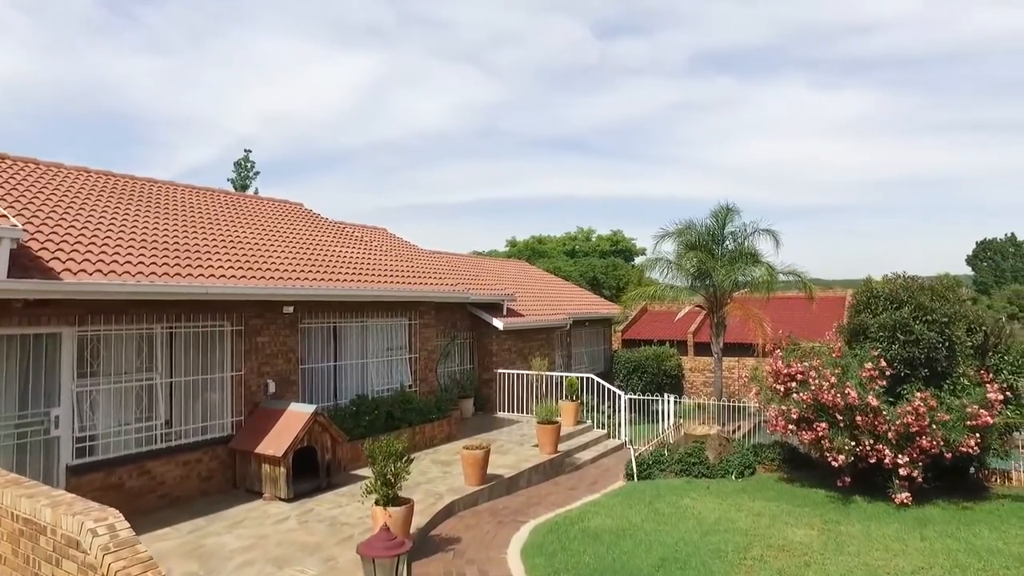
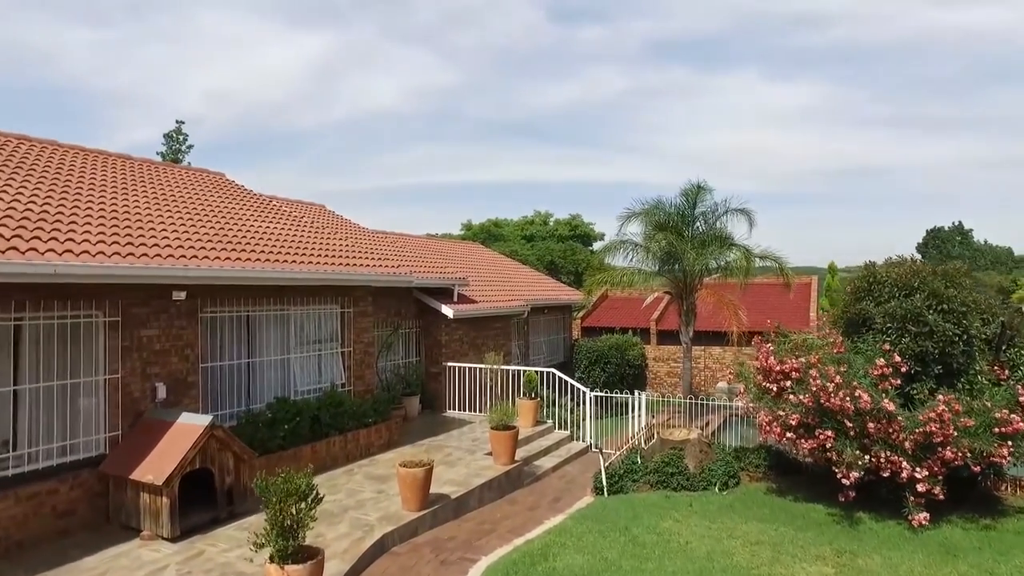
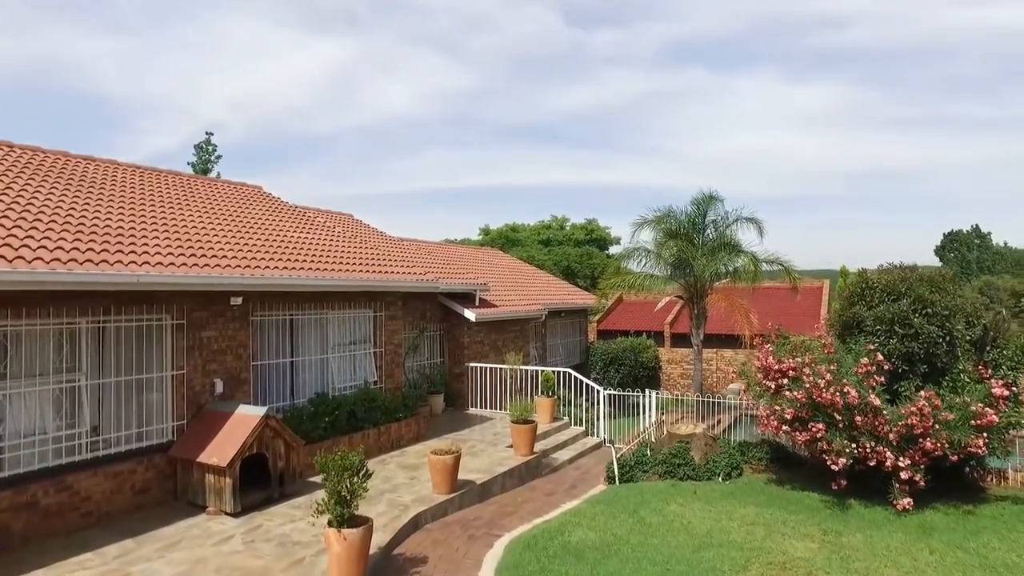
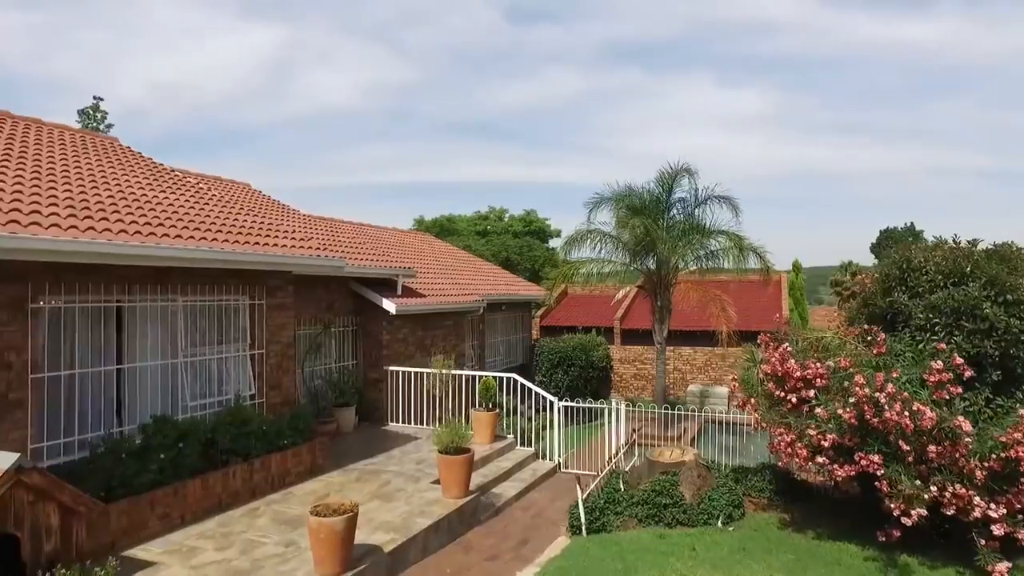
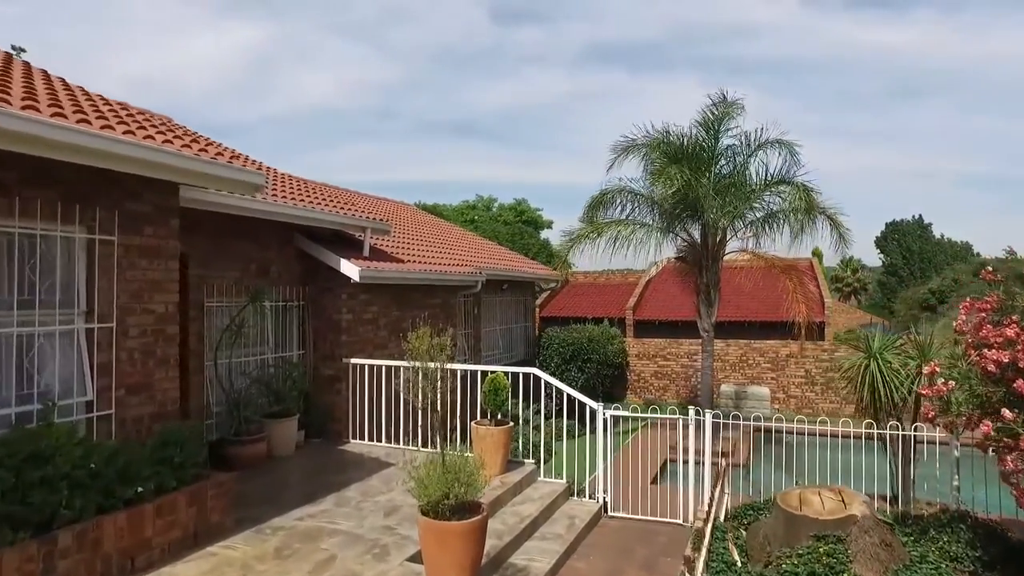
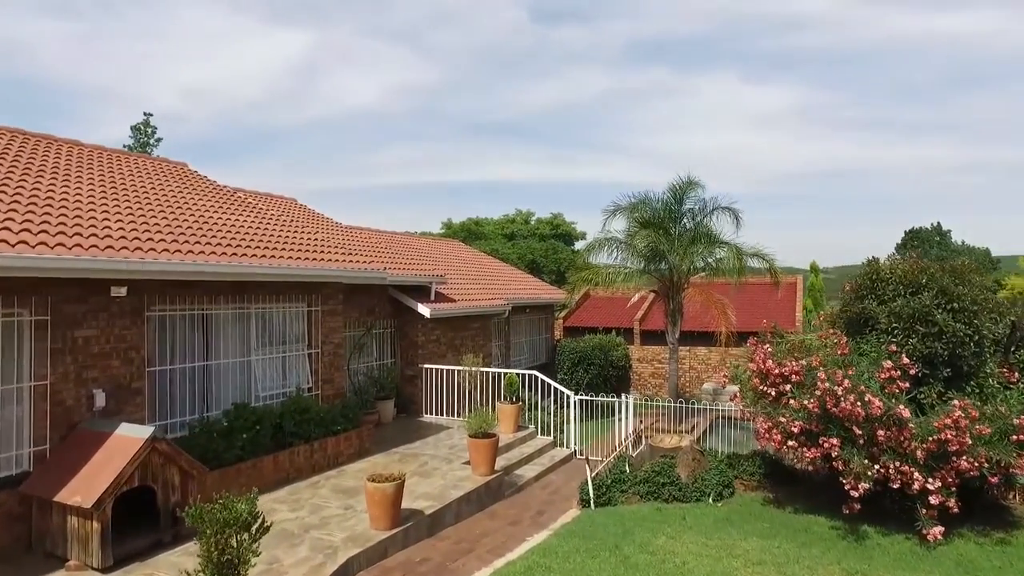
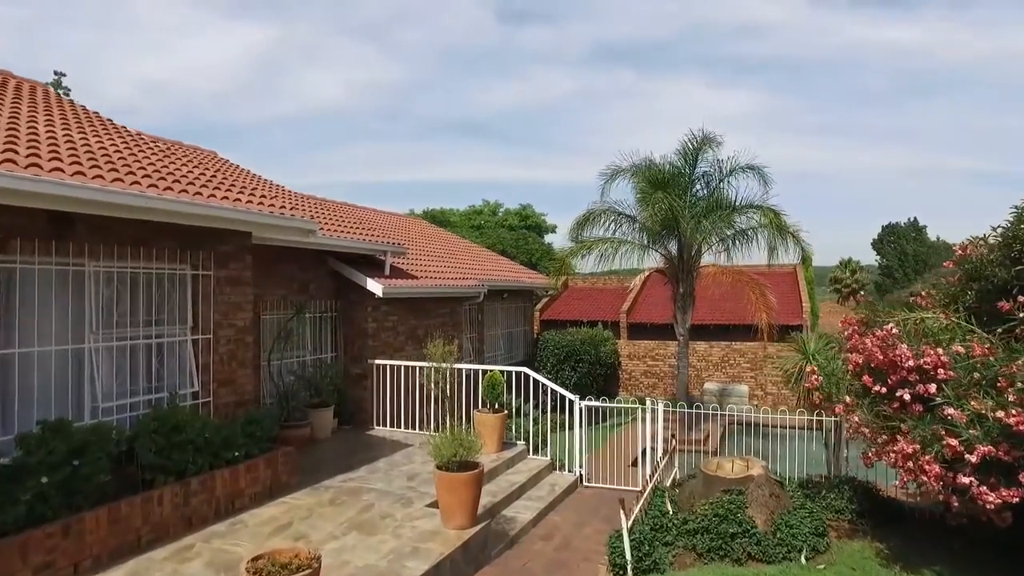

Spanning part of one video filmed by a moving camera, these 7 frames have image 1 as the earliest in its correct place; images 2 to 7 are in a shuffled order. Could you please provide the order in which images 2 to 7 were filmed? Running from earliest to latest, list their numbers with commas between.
3, 2, 6, 4, 7, 5
